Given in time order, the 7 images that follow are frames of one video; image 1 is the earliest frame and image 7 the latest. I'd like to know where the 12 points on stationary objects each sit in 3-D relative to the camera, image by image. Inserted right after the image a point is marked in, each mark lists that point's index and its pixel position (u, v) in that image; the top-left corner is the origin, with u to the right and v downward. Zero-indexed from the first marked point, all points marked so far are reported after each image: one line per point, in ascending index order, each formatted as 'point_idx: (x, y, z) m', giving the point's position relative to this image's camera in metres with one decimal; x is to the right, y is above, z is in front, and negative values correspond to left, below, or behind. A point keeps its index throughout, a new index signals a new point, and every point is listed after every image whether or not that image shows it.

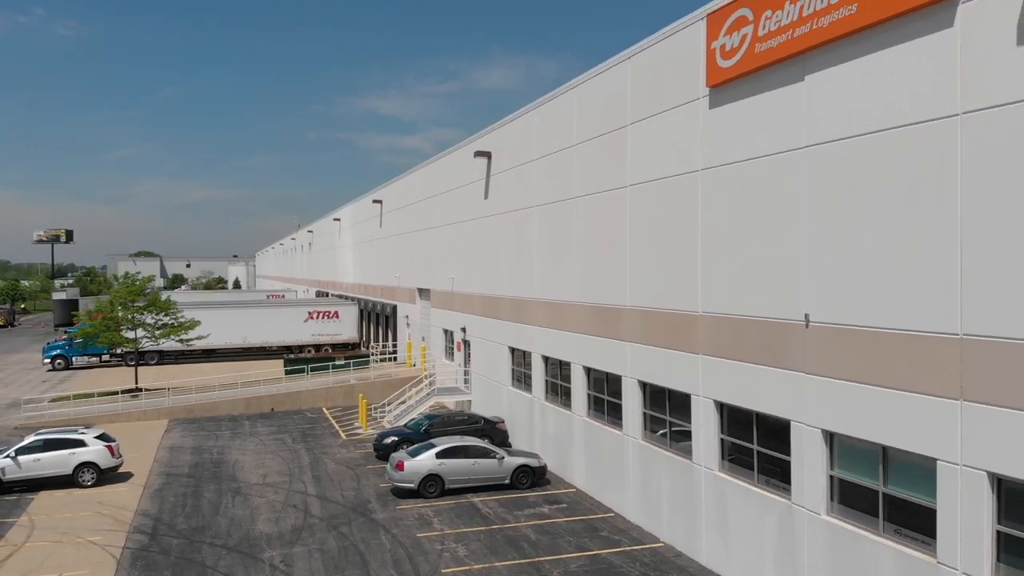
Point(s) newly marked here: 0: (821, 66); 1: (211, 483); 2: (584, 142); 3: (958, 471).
0: (+4.5, +3.2, +10.6) m
1: (-7.7, -5.0, +18.8) m
2: (+1.7, +3.5, +17.9) m
3: (+5.3, -2.2, +8.6) m
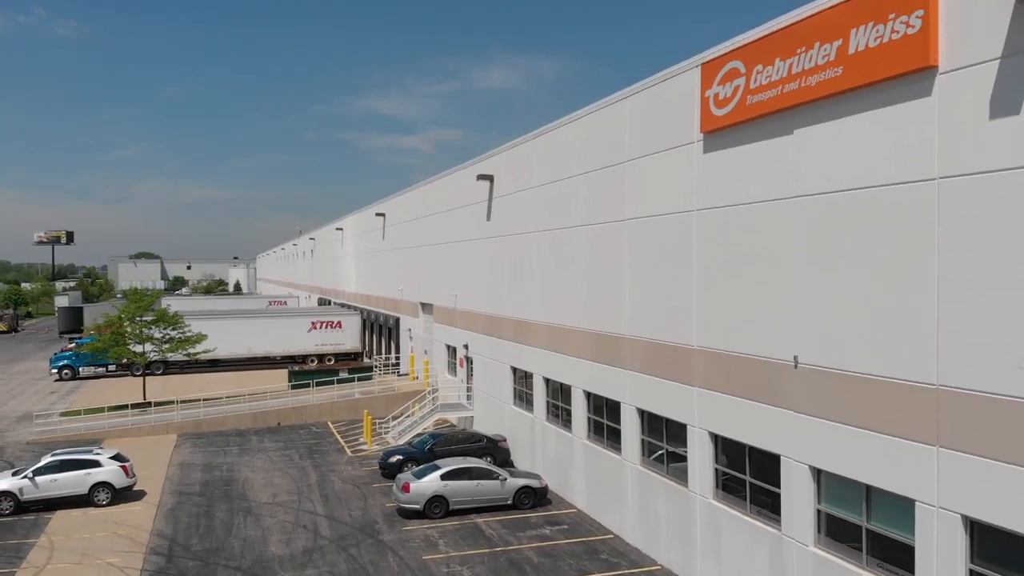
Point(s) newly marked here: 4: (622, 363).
0: (+4.5, +2.5, +11.2) m
1: (-7.7, -5.7, +19.4) m
2: (+1.8, +2.8, +18.4) m
3: (+5.3, -2.8, +9.2) m
4: (+2.5, -1.7, +16.5) m
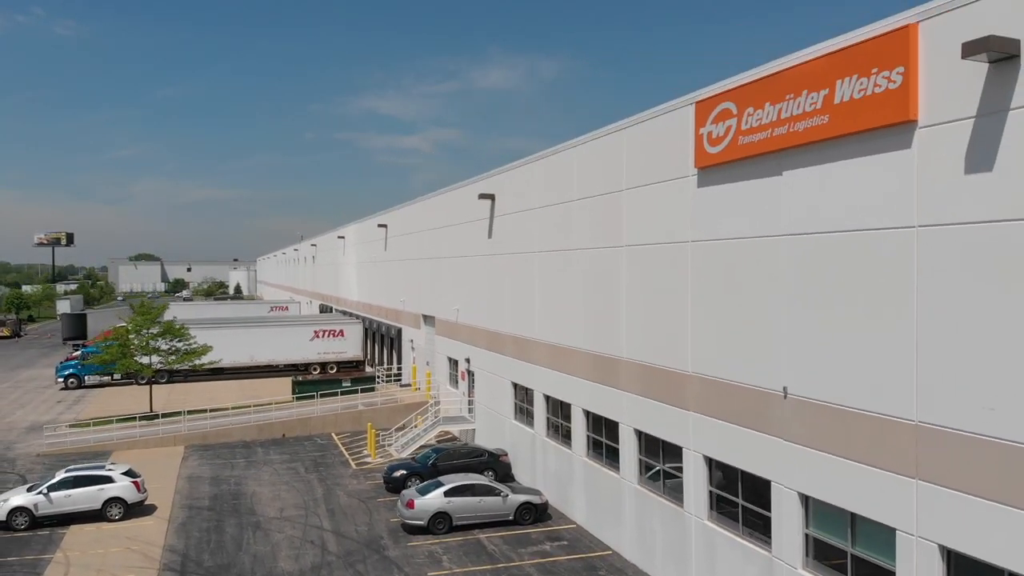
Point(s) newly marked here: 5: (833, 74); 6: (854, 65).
0: (+4.6, +2.0, +11.7) m
1: (-7.6, -6.2, +19.9) m
2: (+1.8, +2.3, +19.0) m
3: (+5.4, -3.4, +9.8) m
4: (+2.5, -2.2, +17.0) m
5: (+4.7, +3.2, +10.8) m
6: (+4.9, +3.2, +10.5) m
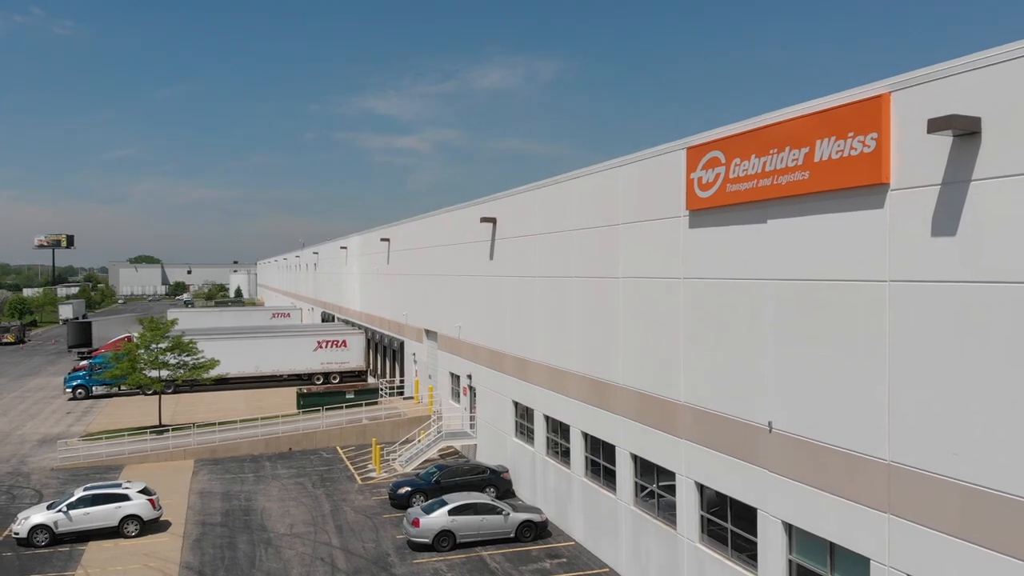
0: (+4.6, +1.3, +12.5) m
1: (-7.6, -6.9, +20.7) m
2: (+1.9, +1.6, +19.8) m
3: (+5.4, -4.1, +10.6) m
4: (+2.5, -3.0, +17.8) m
5: (+4.8, +2.5, +11.6) m
6: (+4.9, +2.5, +11.3) m
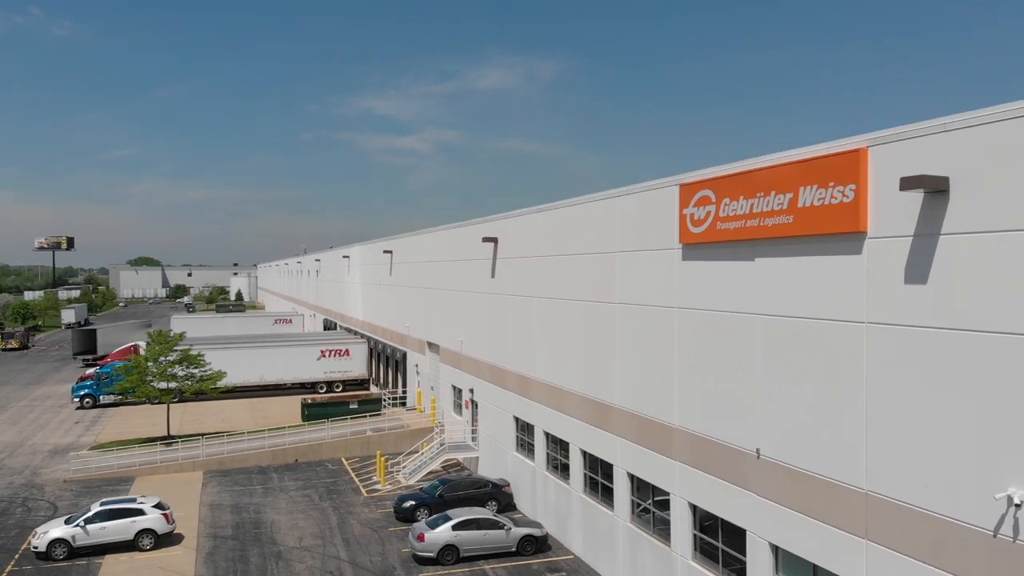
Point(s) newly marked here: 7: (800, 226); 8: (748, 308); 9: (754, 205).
0: (+4.6, +0.6, +13.3) m
1: (-7.6, -7.6, +21.5) m
2: (+1.9, +0.9, +20.6) m
3: (+5.5, -4.7, +11.4) m
4: (+2.6, -3.6, +18.6) m
5: (+4.8, +1.8, +12.4) m
6: (+5.0, +1.8, +12.1) m
7: (+4.9, +1.1, +12.4) m
8: (+4.5, -0.4, +13.9) m
9: (+4.5, +1.5, +13.4) m
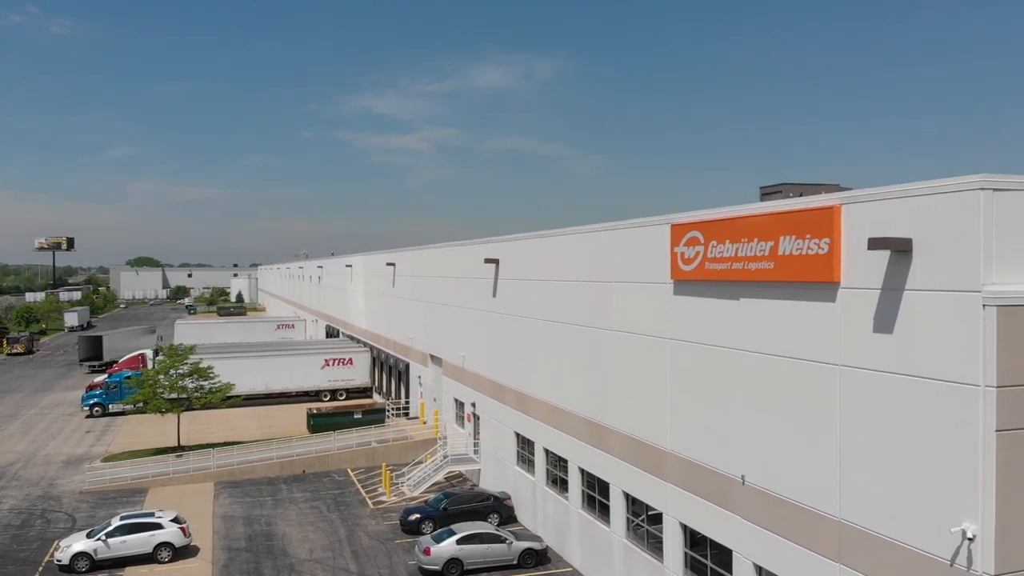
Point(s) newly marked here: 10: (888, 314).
0: (+4.7, -0.1, +14.3) m
1: (-7.5, -8.3, +22.5) m
2: (+1.9, +0.2, +21.6) m
3: (+5.5, -5.5, +12.4) m
4: (+2.6, -4.3, +19.6) m
5: (+4.9, +1.1, +13.4) m
6: (+5.0, +1.1, +13.1) m
7: (+4.9, +0.3, +13.4) m
8: (+4.5, -1.1, +14.9) m
9: (+4.5, +0.8, +14.5) m
10: (+5.9, -0.4, +11.5) m
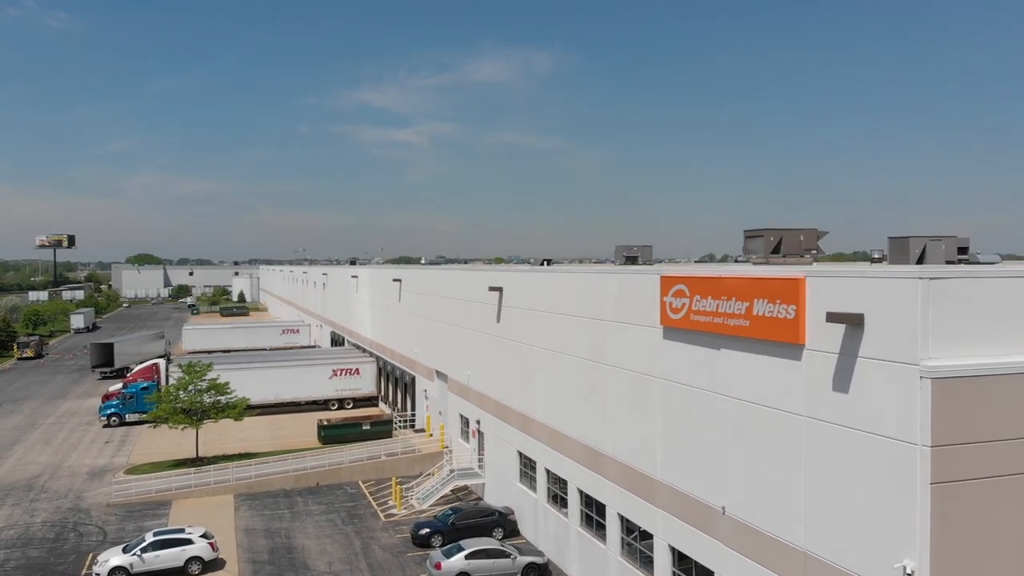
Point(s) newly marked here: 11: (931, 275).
0: (+4.8, -1.3, +16.1) m
1: (-7.4, -9.4, +24.4) m
2: (+2.1, -0.9, +23.4) m
3: (+5.7, -6.7, +14.2) m
4: (+2.7, -5.5, +21.4) m
5: (+5.0, -0.1, +15.2) m
6: (+5.2, -0.1, +14.9) m
7: (+5.1, -0.9, +15.2) m
8: (+4.7, -2.3, +16.7) m
9: (+4.6, -0.4, +16.2) m
10: (+6.0, -1.6, +13.3) m
11: (+6.8, +0.2, +11.9) m
